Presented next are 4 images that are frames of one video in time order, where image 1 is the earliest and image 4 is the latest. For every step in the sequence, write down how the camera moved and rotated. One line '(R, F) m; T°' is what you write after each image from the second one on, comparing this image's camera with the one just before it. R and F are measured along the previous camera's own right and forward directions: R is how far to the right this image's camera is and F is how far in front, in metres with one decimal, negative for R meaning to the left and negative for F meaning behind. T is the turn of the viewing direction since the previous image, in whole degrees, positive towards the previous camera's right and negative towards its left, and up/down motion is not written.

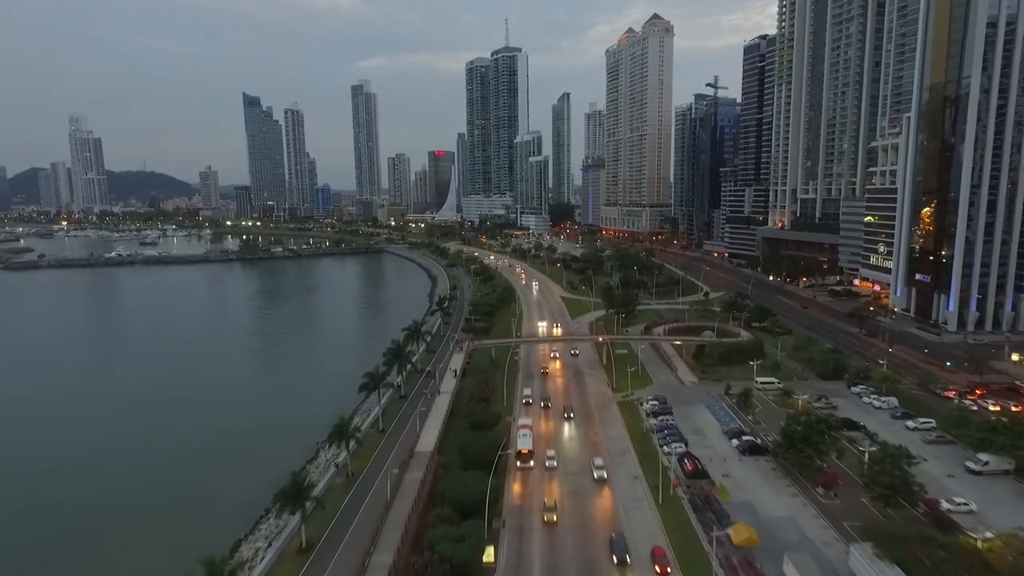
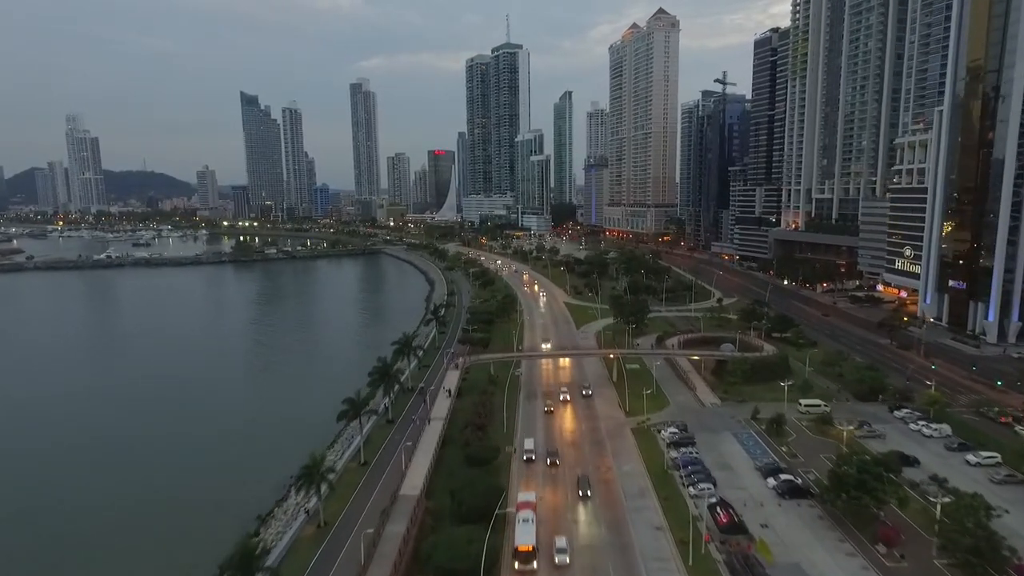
(0.0, +5.1) m; 0°
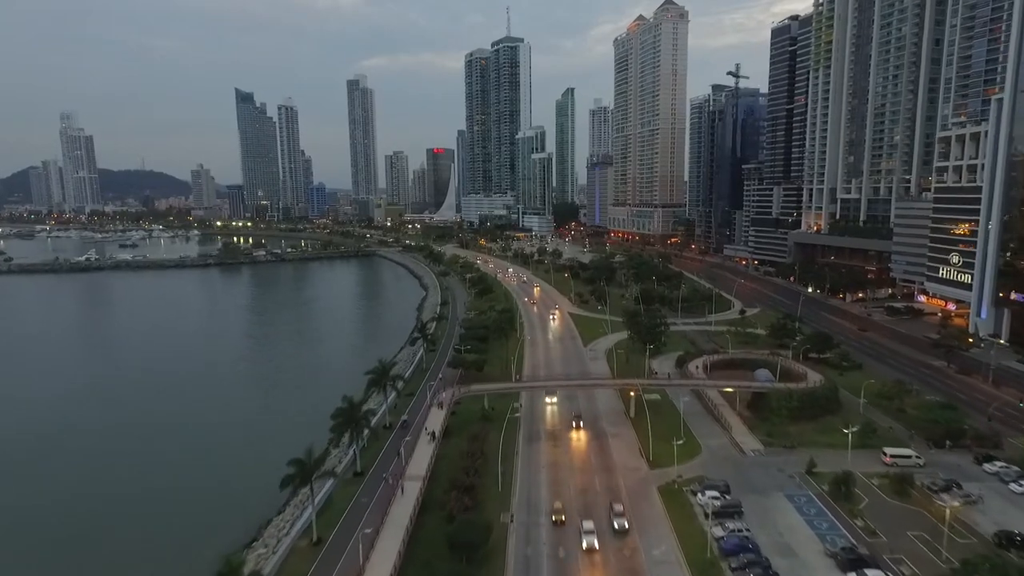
(+0.2, +8.0) m; 0°
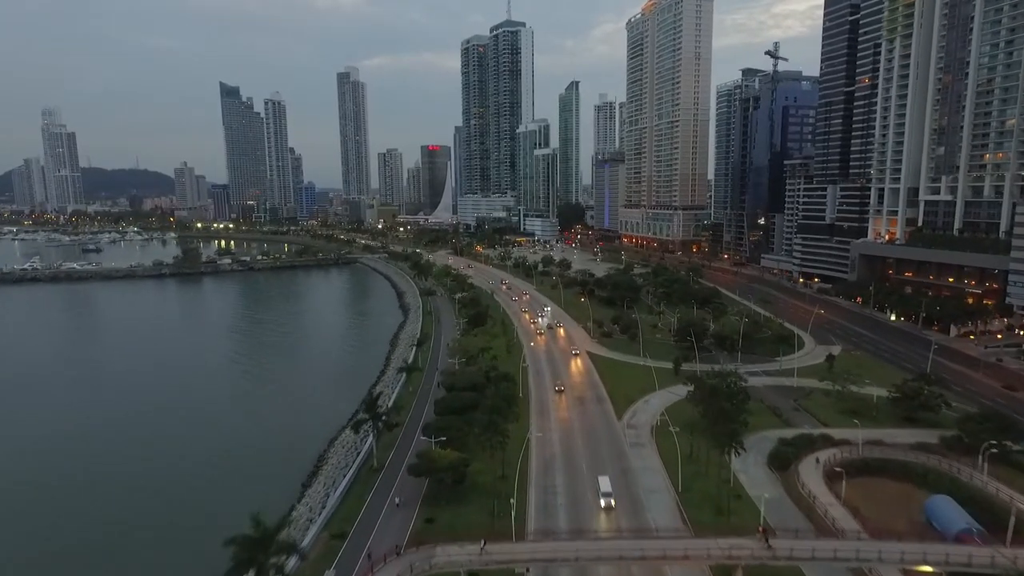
(0.0, +19.6) m; 0°
